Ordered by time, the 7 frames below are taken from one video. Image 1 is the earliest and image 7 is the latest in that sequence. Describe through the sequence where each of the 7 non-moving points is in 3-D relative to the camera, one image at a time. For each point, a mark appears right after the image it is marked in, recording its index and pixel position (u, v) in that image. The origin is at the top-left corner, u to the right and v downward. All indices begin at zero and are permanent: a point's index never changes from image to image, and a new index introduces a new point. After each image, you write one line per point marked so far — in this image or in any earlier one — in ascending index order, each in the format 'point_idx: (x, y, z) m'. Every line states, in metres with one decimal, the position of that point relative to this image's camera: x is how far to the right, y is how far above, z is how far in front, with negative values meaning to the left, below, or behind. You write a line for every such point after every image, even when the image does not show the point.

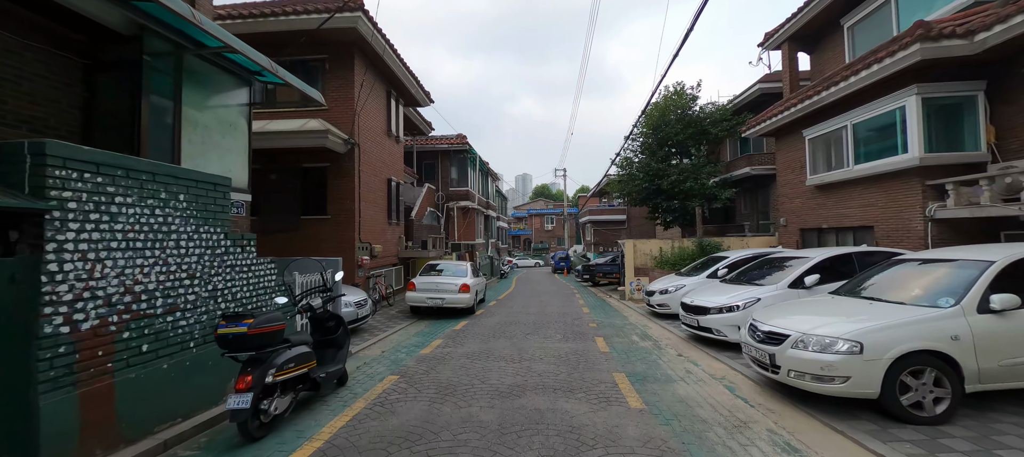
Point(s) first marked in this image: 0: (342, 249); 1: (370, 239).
0: (-4.7, -0.6, +10.4) m
1: (-4.2, -0.3, +11.3) m
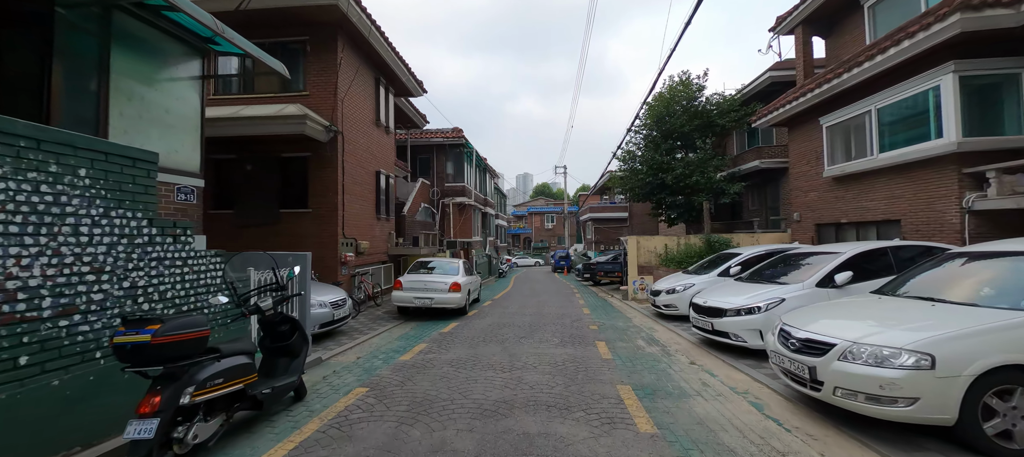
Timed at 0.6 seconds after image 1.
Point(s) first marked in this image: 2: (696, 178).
0: (-4.8, -0.4, +9.7) m
1: (-4.4, -0.2, +10.6) m
2: (+6.8, +1.9, +14.1) m
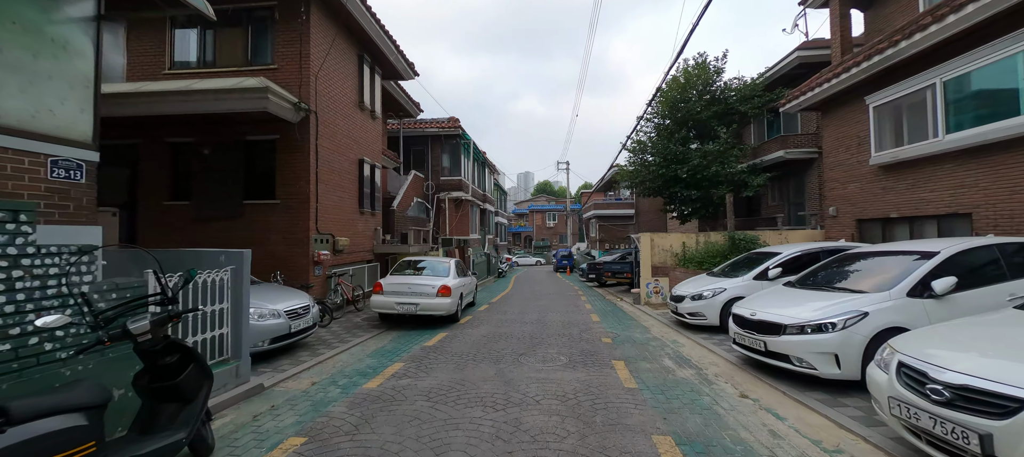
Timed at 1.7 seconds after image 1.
0: (-4.8, -0.3, +8.4) m
1: (-4.4, 0.0, +9.3) m
2: (+6.8, +2.0, +12.7) m
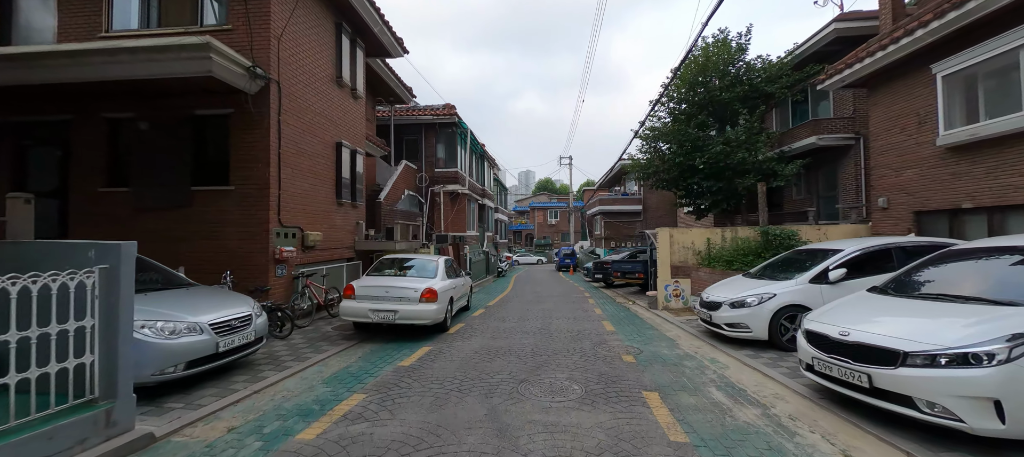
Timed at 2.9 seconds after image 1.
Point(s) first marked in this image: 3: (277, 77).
0: (-4.9, -0.2, +7.1) m
1: (-4.4, +0.1, +7.9) m
2: (+6.8, +2.1, +11.3) m
3: (-4.5, +2.9, +7.3) m
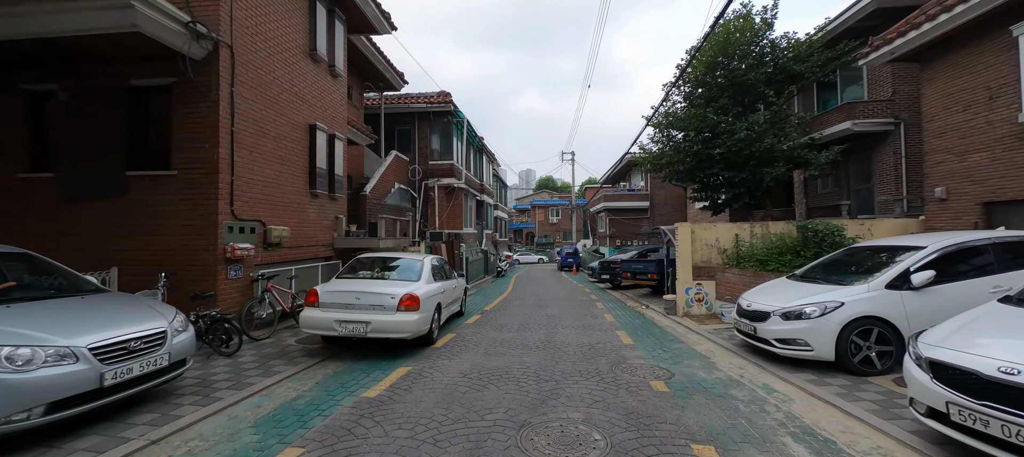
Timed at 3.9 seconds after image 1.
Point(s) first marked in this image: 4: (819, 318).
0: (-4.9, 0.0, +5.9) m
1: (-4.4, +0.2, +6.8) m
2: (+6.8, +2.3, +10.1) m
3: (-4.5, +3.0, +6.1) m
4: (+3.7, -1.1, +4.6) m
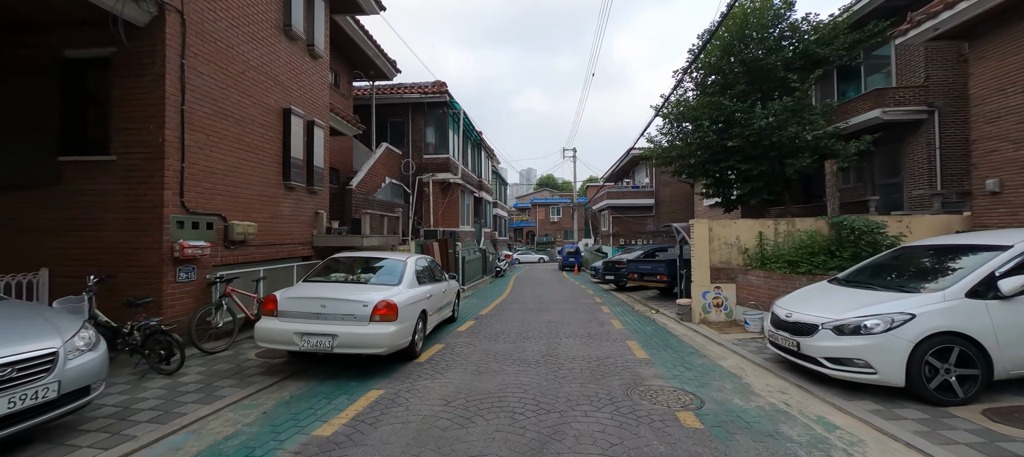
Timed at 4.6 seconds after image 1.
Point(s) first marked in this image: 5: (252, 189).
0: (-4.9, 0.0, +5.0) m
1: (-4.5, +0.3, +5.9) m
2: (+6.7, +2.3, +9.2) m
3: (-4.6, +3.1, +5.2) m
4: (+3.6, -1.0, +3.7) m
5: (-4.5, +0.7, +6.6) m
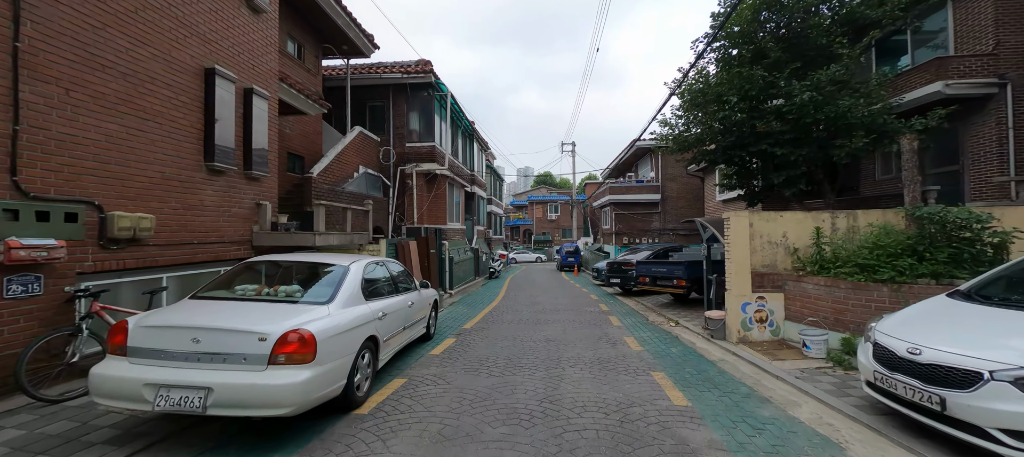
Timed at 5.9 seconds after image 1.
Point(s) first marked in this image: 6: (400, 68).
0: (-5.1, +0.1, +3.4) m
1: (-4.7, +0.4, +4.3) m
2: (+6.5, +2.4, +7.7) m
3: (-4.7, +3.1, +3.6) m
4: (+3.5, -0.9, +2.1) m
5: (-4.6, +0.7, +4.9) m
6: (-3.9, +5.6, +13.2) m
